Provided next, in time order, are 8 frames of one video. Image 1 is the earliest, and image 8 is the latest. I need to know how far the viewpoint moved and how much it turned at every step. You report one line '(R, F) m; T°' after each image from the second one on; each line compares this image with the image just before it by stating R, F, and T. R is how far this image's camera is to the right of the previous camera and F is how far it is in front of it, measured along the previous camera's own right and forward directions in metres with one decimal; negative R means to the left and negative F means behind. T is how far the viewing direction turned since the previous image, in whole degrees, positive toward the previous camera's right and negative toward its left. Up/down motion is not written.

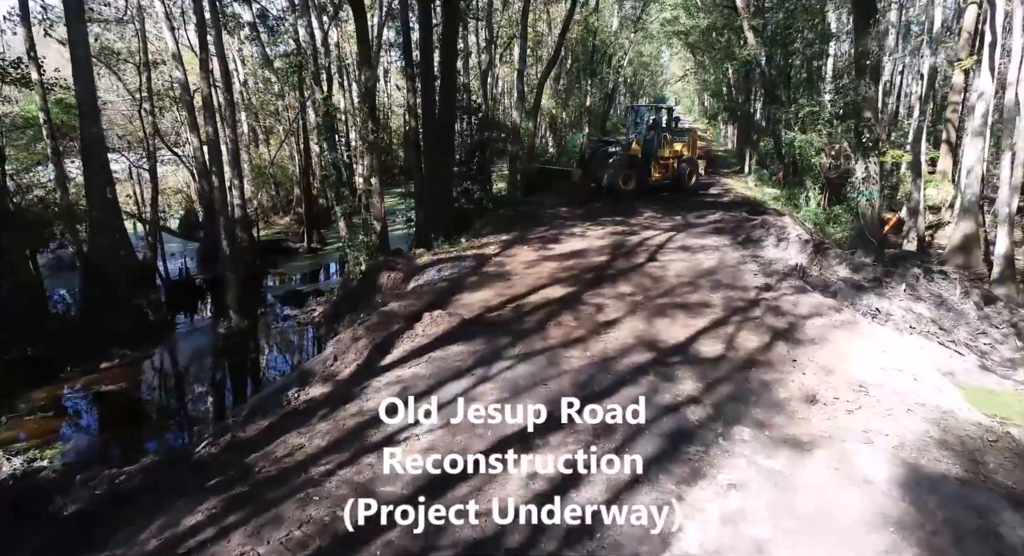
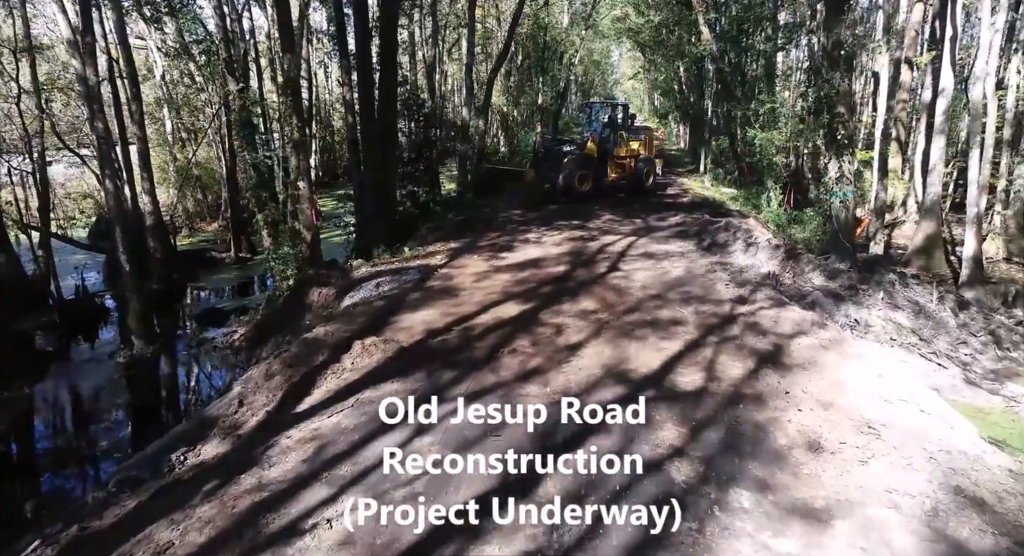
(+0.1, +1.1) m; +4°
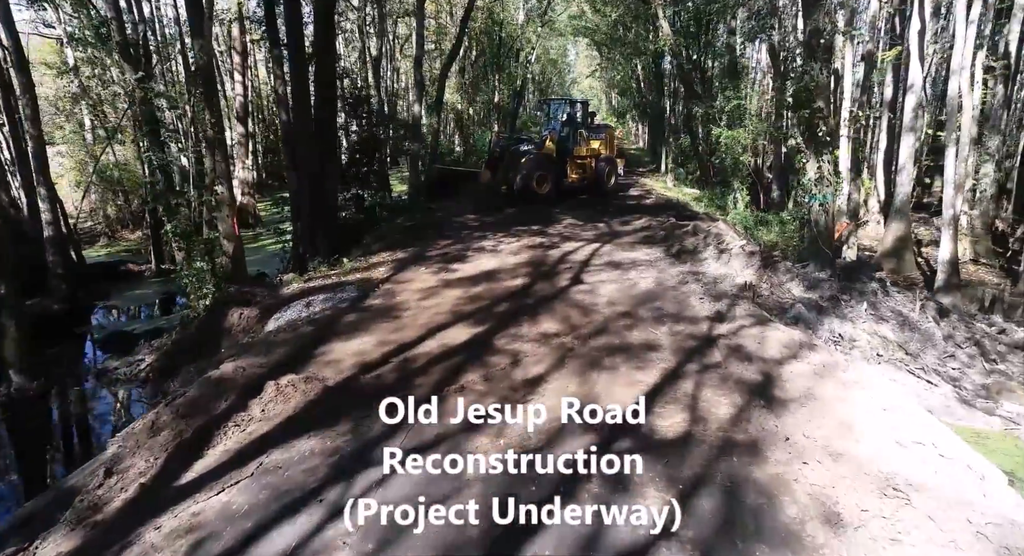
(+0.1, +1.1) m; +4°
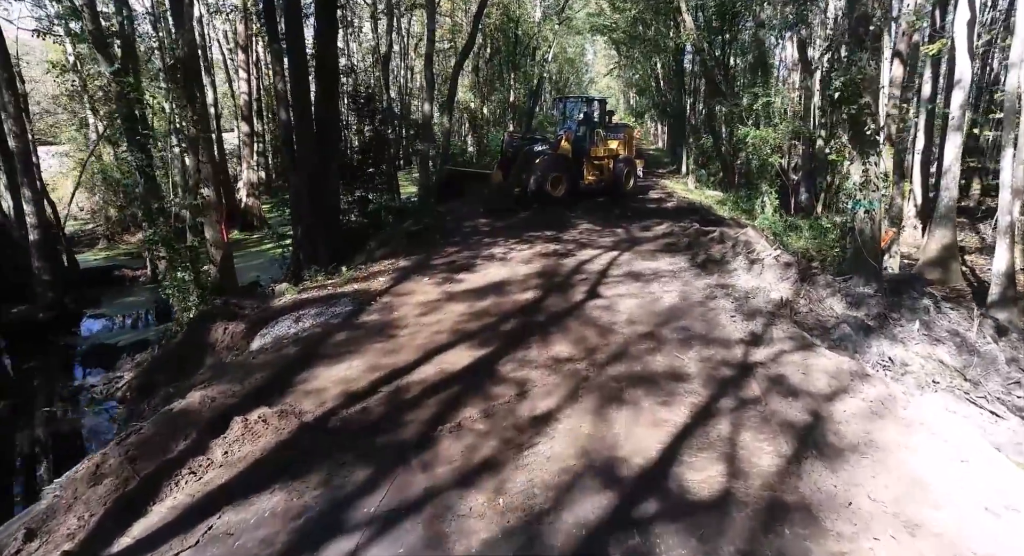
(+0.1, +0.8) m; -2°
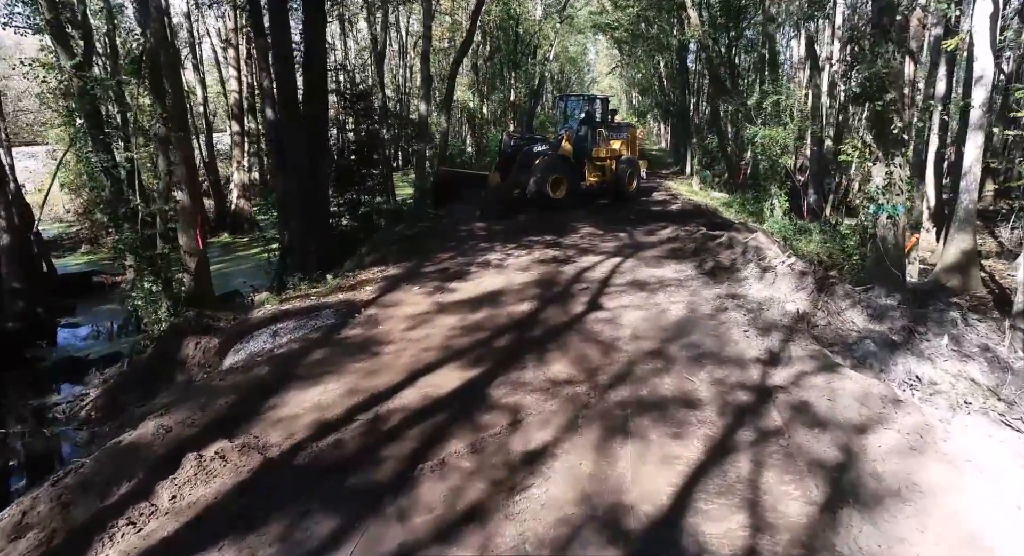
(+0.1, +0.6) m; 0°
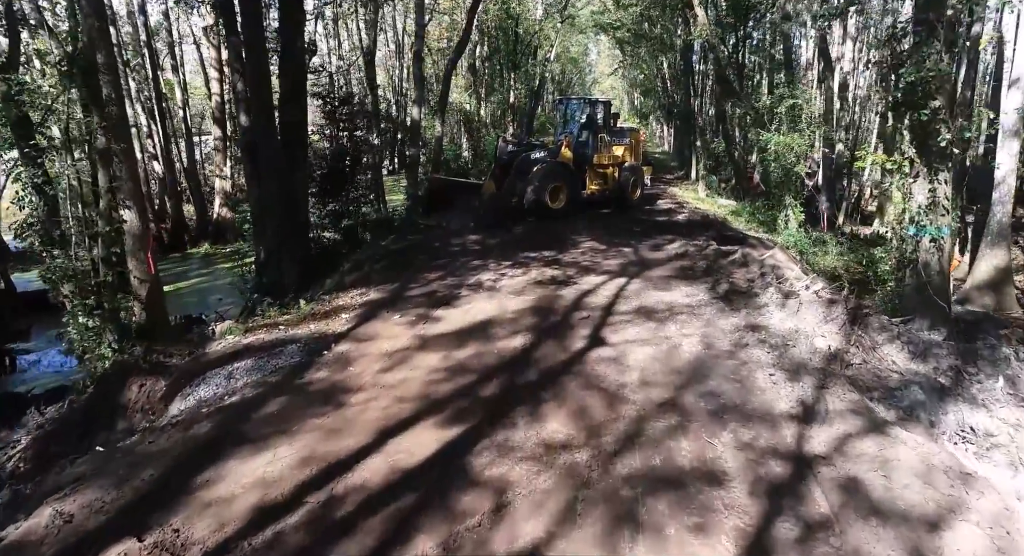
(+0.1, +0.9) m; 0°
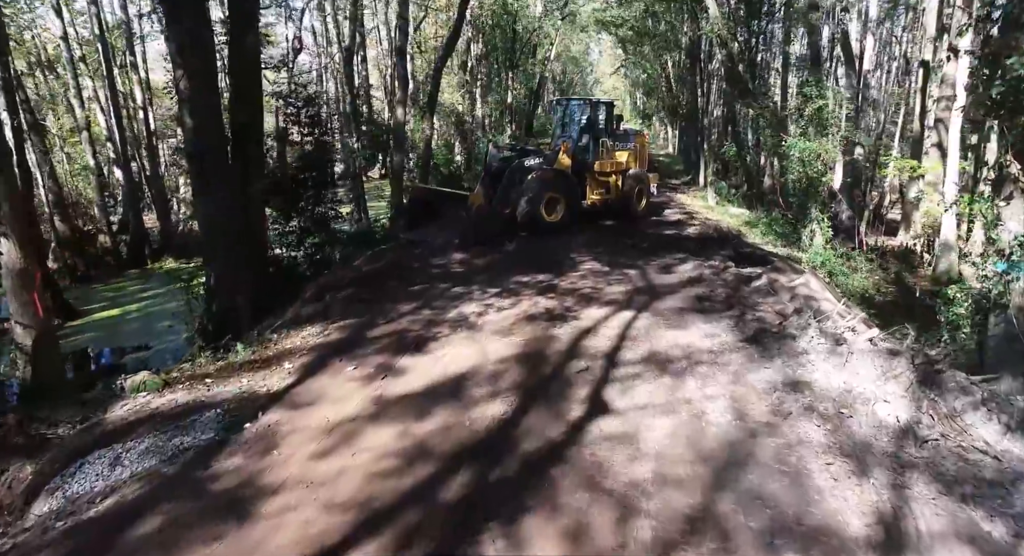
(+0.2, +1.4) m; 0°
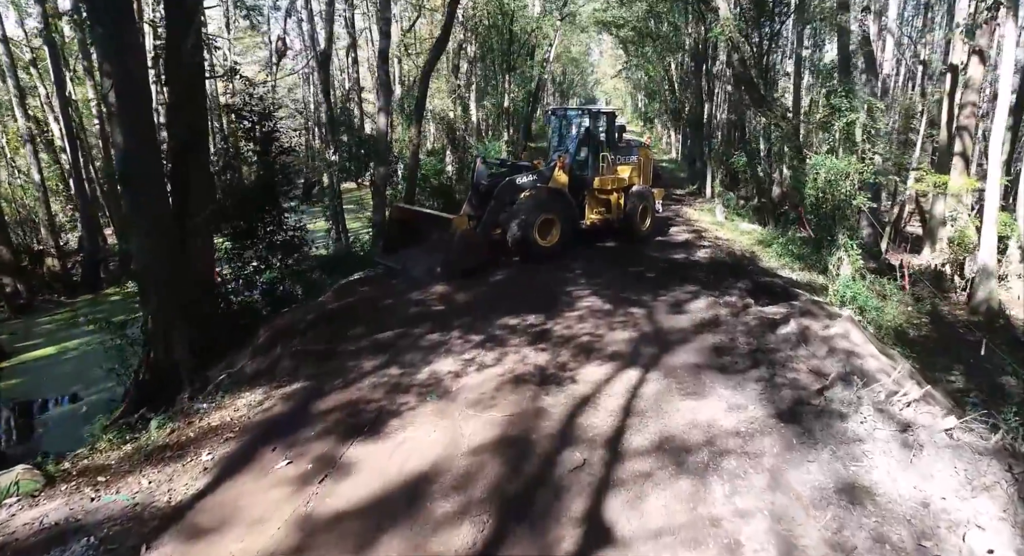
(+0.2, +1.3) m; 0°
